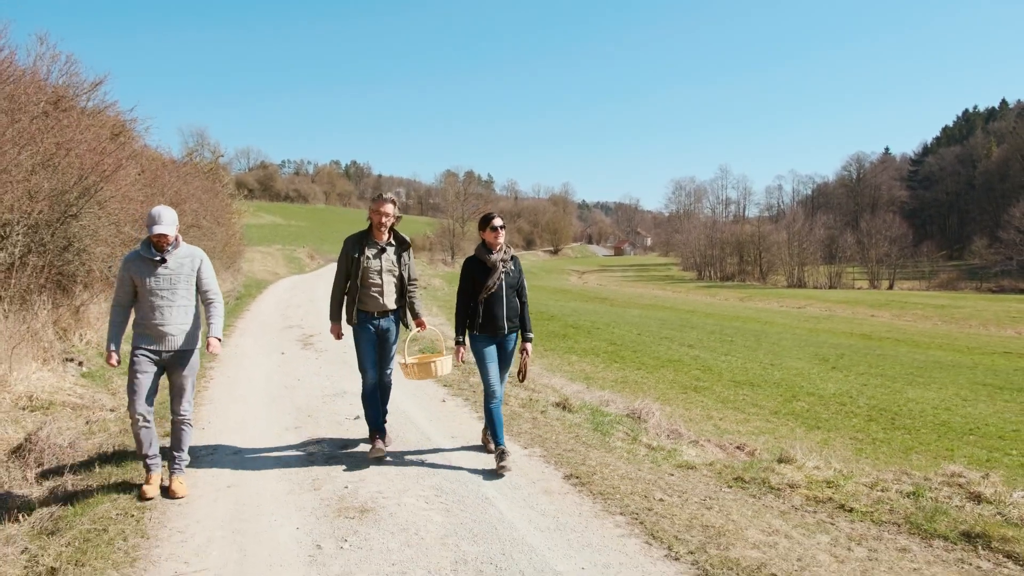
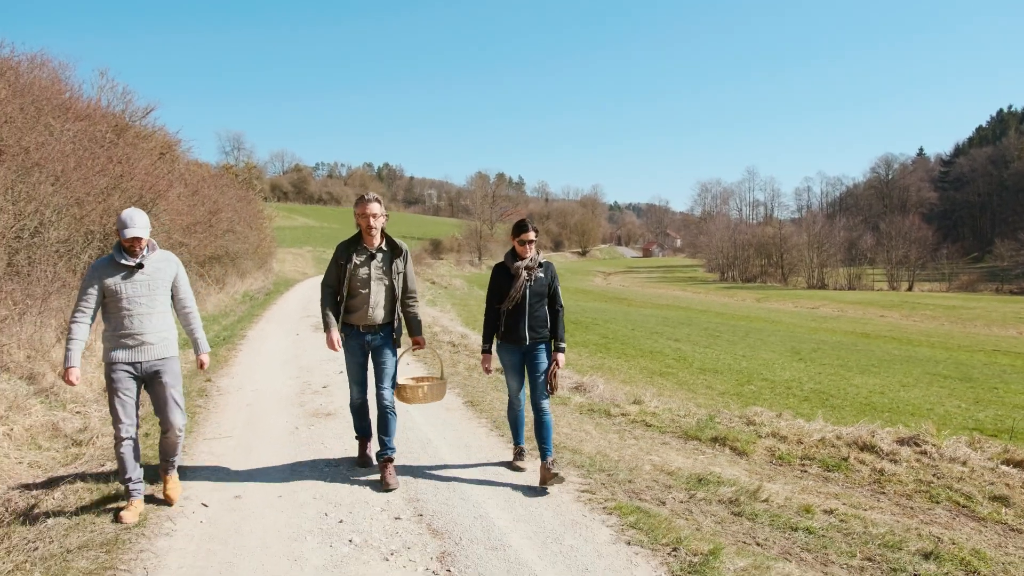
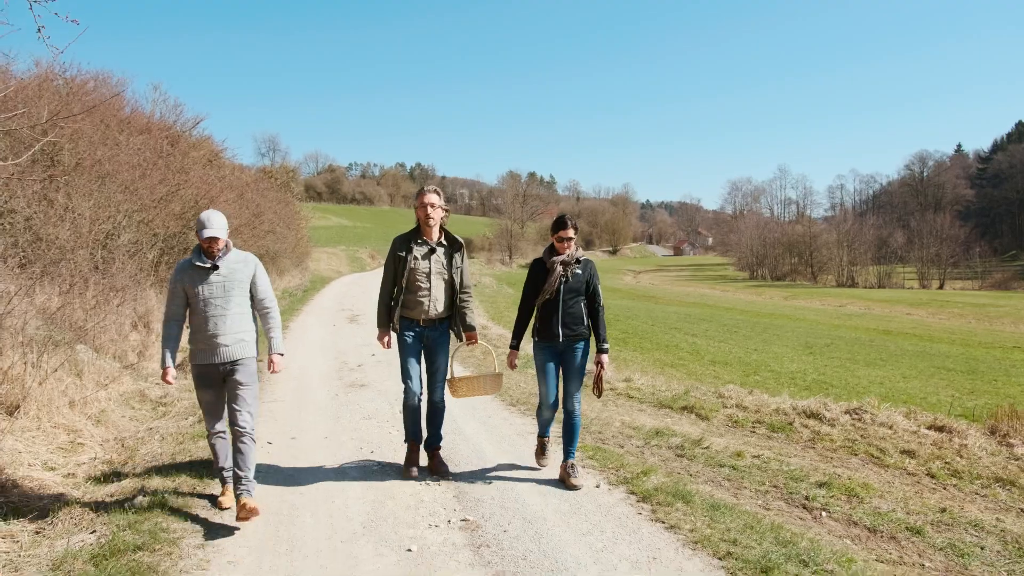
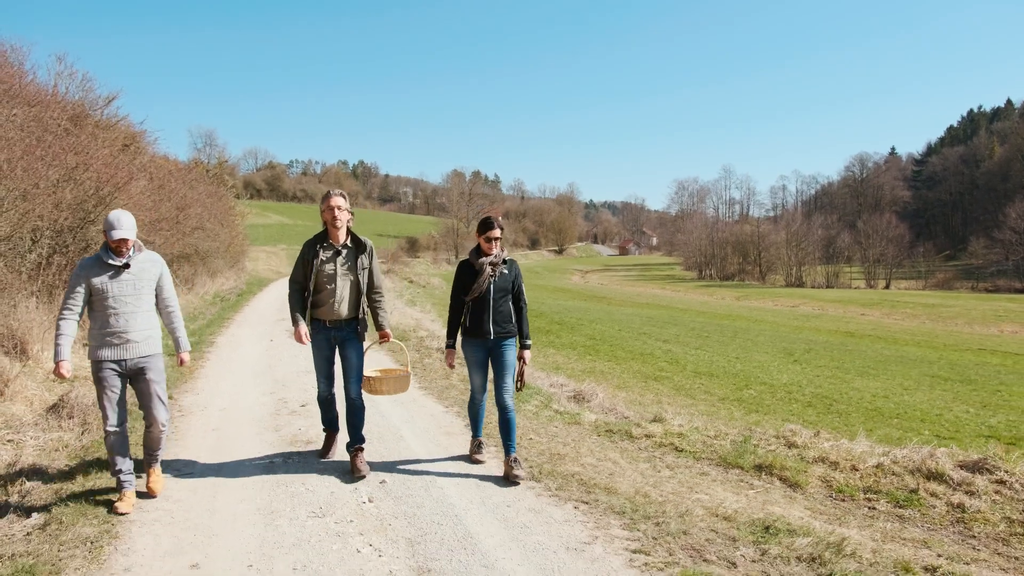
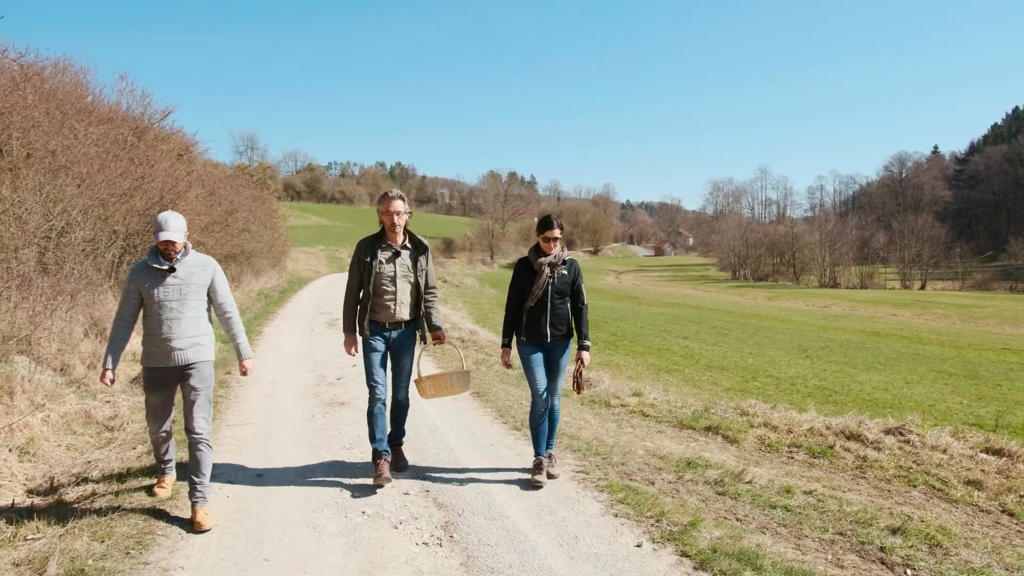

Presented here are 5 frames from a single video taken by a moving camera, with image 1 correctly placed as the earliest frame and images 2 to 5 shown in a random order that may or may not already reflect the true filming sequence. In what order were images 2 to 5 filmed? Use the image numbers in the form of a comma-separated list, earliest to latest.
4, 2, 5, 3
